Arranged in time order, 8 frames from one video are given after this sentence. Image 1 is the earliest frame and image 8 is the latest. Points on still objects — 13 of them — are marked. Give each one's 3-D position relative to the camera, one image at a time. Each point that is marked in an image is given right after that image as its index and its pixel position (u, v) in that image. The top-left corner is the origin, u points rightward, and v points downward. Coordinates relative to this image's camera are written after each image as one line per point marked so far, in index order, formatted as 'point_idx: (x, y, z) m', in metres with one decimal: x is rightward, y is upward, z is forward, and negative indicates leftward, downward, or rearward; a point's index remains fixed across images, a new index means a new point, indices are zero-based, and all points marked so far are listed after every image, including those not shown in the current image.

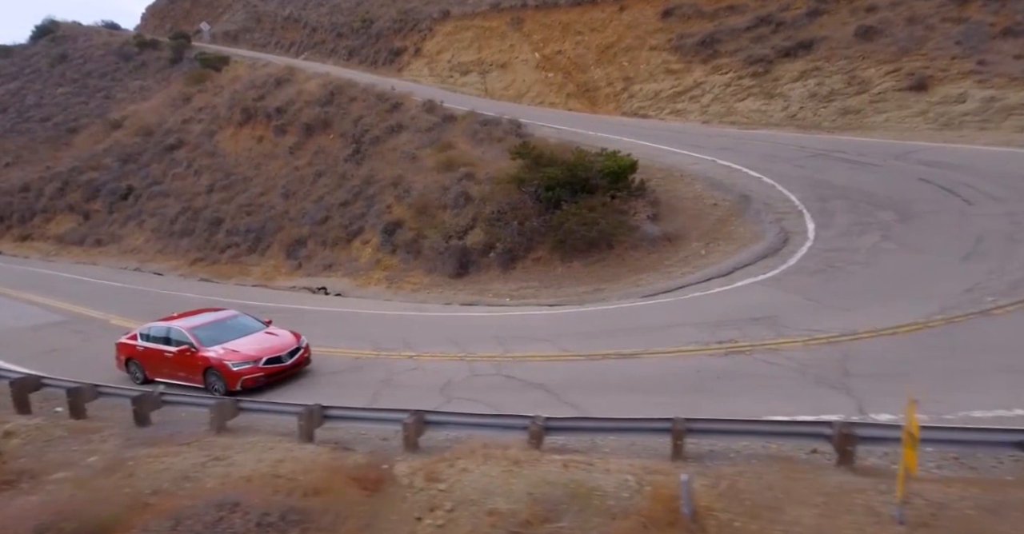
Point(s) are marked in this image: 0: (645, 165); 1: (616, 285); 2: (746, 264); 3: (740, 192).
0: (+3.9, +3.0, +18.8) m
1: (+2.1, -0.4, +12.3) m
2: (+4.4, +0.1, +12.2) m
3: (+5.7, +1.8, +16.1) m
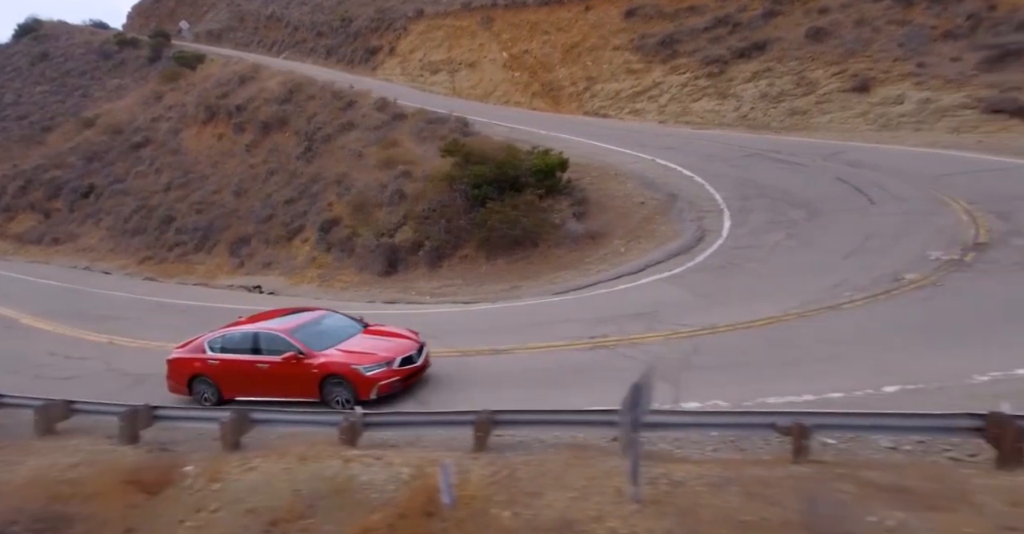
0: (+2.1, +3.0, +19.0) m
1: (+0.5, -0.3, +12.5) m
2: (+2.8, +0.1, +12.5) m
3: (+4.0, +1.9, +16.4) m
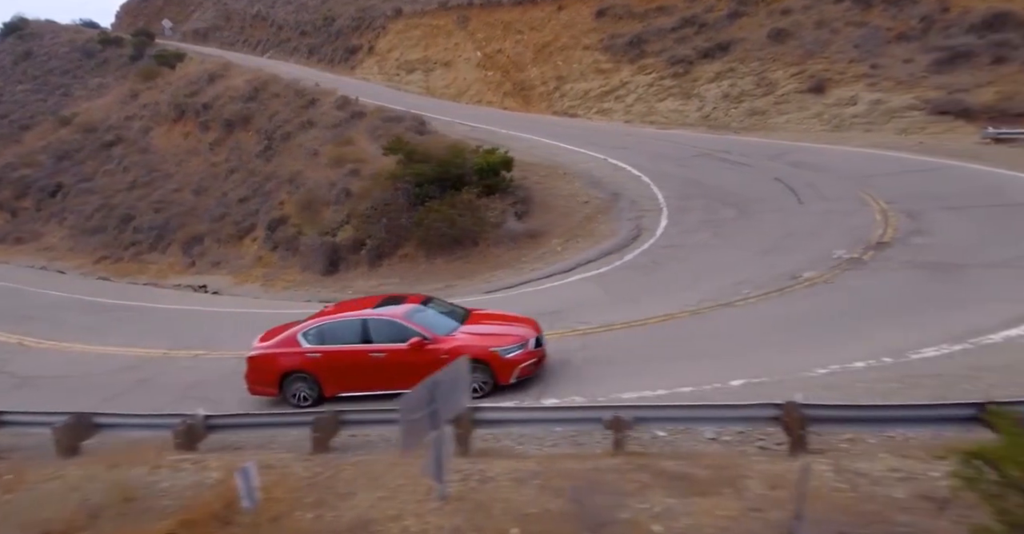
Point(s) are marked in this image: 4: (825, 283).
0: (+0.6, +3.1, +19.1) m
1: (-0.8, -0.3, +12.5) m
2: (+1.5, +0.1, +12.5) m
3: (+2.6, +1.9, +16.5) m
4: (+3.9, -0.2, +7.9) m
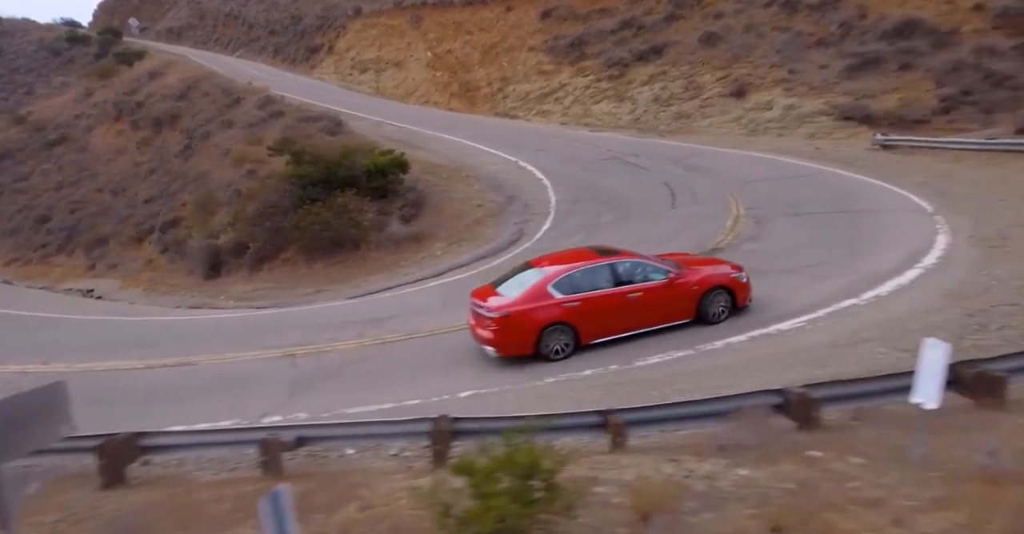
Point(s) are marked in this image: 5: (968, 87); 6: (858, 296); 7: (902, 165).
0: (-2.1, +3.0, +19.0) m
1: (-3.3, -0.4, +12.3) m
2: (-1.0, 0.0, +12.4) m
3: (-0.1, +1.8, +16.4) m
4: (+1.6, -0.3, +7.9) m
5: (+13.9, +5.5, +19.9) m
6: (+3.5, -0.3, +6.6) m
7: (+8.2, +2.1, +14.0) m
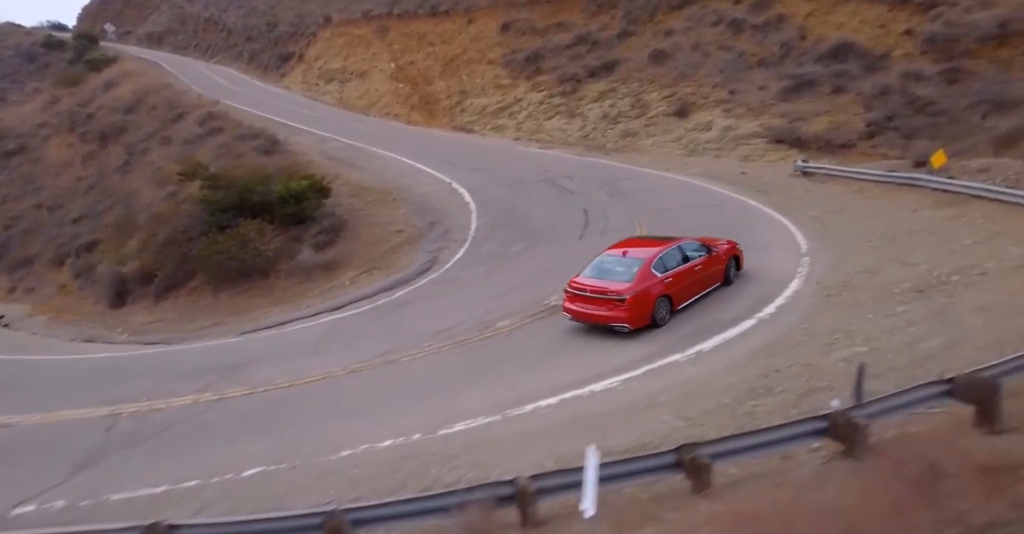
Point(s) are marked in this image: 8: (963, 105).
0: (-4.1, +2.3, +18.9) m
1: (-5.1, -1.0, +12.2) m
2: (-2.8, -0.5, +12.4) m
3: (-2.0, +1.2, +16.3) m
4: (-0.1, -0.8, +7.9) m
5: (+11.8, +4.8, +20.2) m
6: (+1.9, -0.8, +6.7) m
7: (+6.3, +1.4, +14.2) m
8: (+13.5, +4.8, +19.5) m
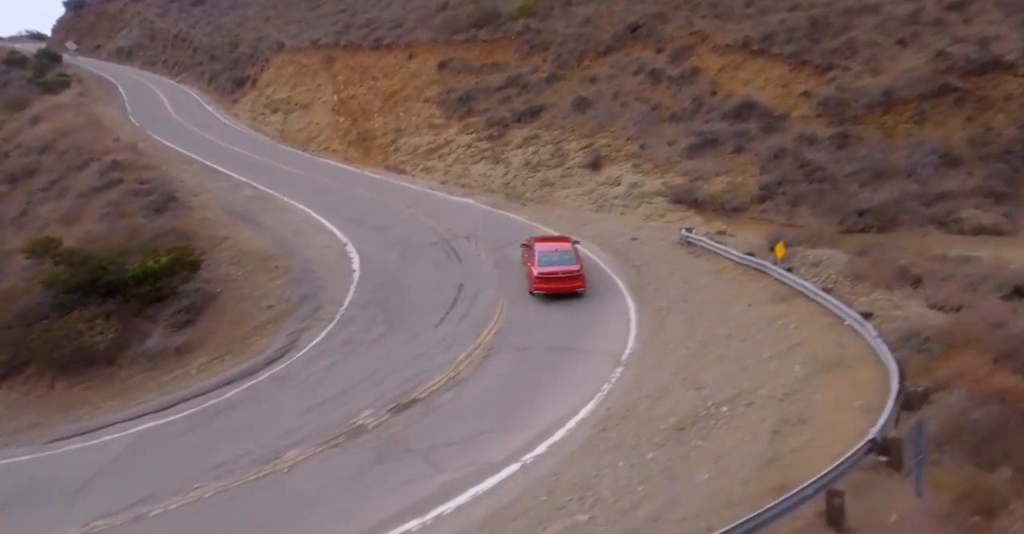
0: (-7.2, +0.5, +18.5) m
1: (-7.9, -2.6, +11.7) m
2: (-5.6, -2.2, +12.0) m
3: (-5.0, -0.6, +16.1) m
4: (-2.8, -2.4, +7.6) m
5: (+8.6, +2.9, +20.7) m
6: (-0.7, -2.4, +6.5) m
7: (+3.4, -0.3, +14.3) m
8: (+10.3, +2.9, +20.0) m
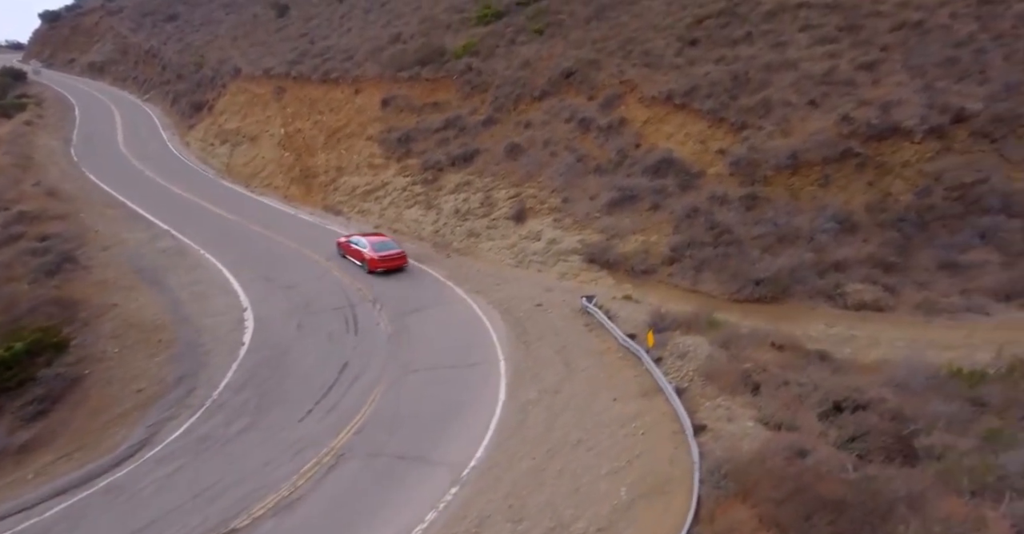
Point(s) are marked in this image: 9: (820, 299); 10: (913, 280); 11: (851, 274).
0: (-10.0, -1.4, +17.9) m
1: (-10.4, -4.3, +11.0) m
2: (-8.1, -3.9, +11.4) m
3: (-7.7, -2.4, +15.6) m
4: (-5.1, -4.0, +7.2) m
5: (+5.8, +1.0, +20.8) m
6: (-3.0, -3.9, +6.2) m
7: (+0.8, -2.1, +14.2) m
8: (+7.5, +1.0, +20.3) m
9: (+8.3, -0.9, +17.5) m
10: (+10.8, -0.3, +17.5) m
11: (+9.4, -0.2, +18.0) m
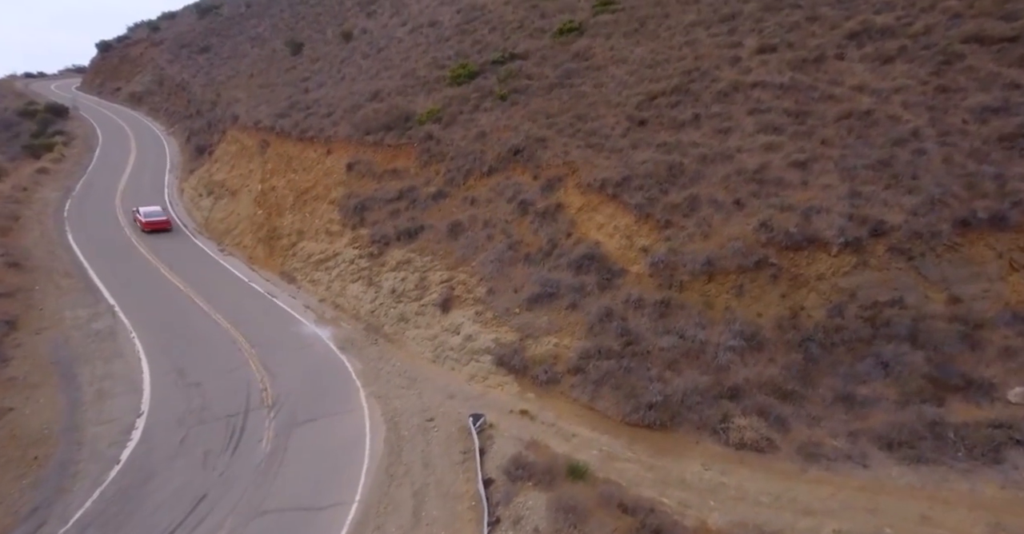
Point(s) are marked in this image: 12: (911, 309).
0: (-13.2, -4.5, +18.0) m
1: (-13.9, -7.2, +11.0) m
2: (-11.6, -6.8, +11.3) m
3: (-11.0, -5.4, +15.5) m
4: (-8.8, -6.8, +7.0) m
5: (+2.7, -2.5, +20.3) m
6: (-6.7, -6.7, +5.9) m
7: (-2.6, -5.2, +13.8) m
8: (+4.4, -2.5, +19.7) m
9: (+5.0, -4.2, +16.8) m
10: (+7.6, -3.8, +16.8) m
11: (+6.2, -3.6, +17.3) m
12: (+11.2, -1.2, +18.3) m
